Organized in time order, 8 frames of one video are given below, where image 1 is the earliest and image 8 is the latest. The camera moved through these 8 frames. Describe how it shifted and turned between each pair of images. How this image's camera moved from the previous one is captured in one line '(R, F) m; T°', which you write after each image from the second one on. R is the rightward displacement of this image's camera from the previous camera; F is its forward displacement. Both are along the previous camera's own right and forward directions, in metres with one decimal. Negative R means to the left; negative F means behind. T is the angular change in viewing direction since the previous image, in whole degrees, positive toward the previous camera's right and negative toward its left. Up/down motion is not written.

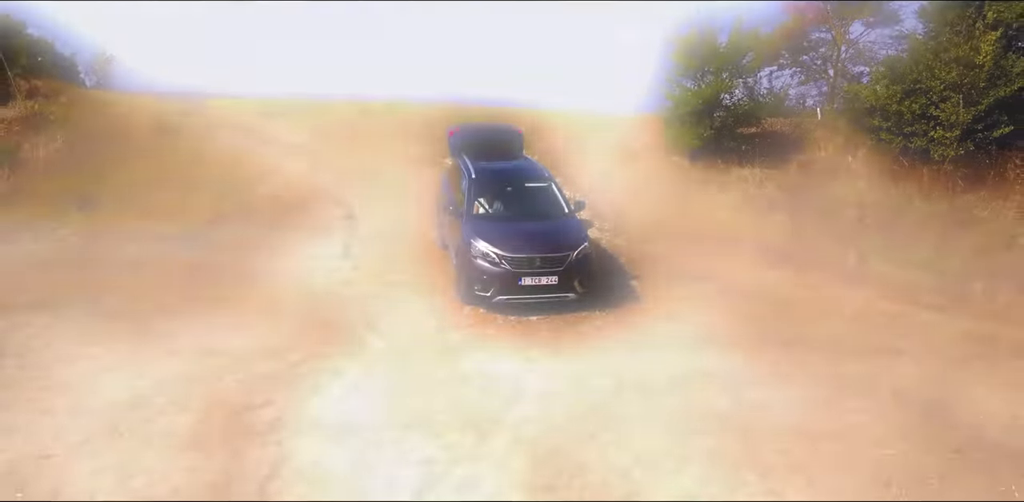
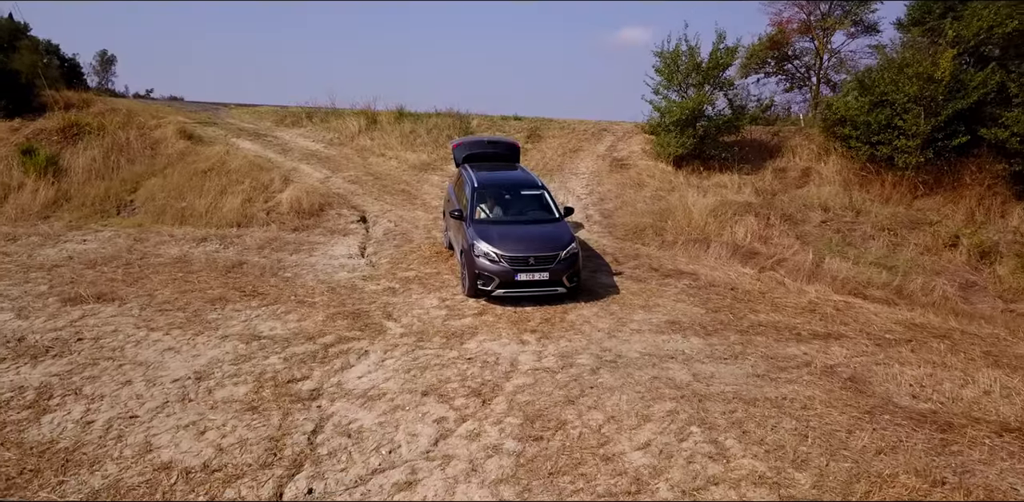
(0.0, -1.1) m; 0°
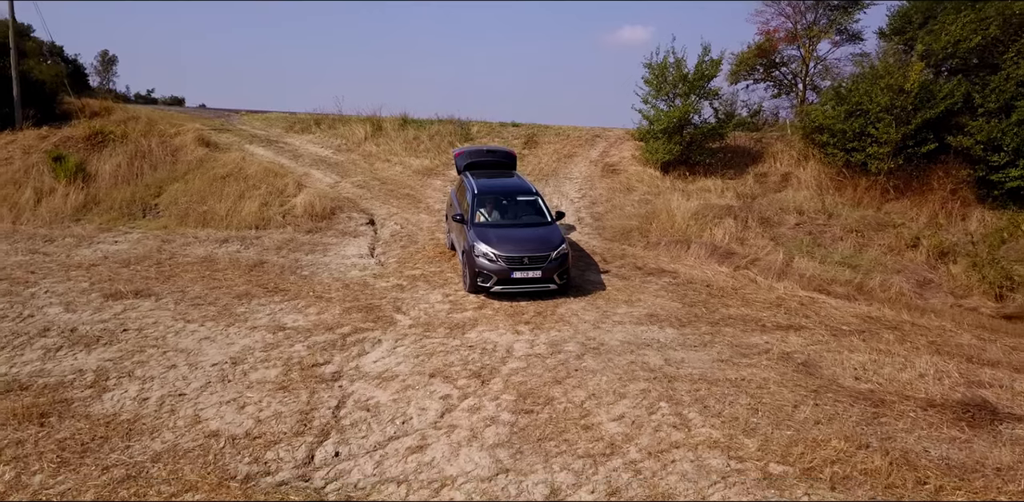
(0.0, -0.9) m; 0°
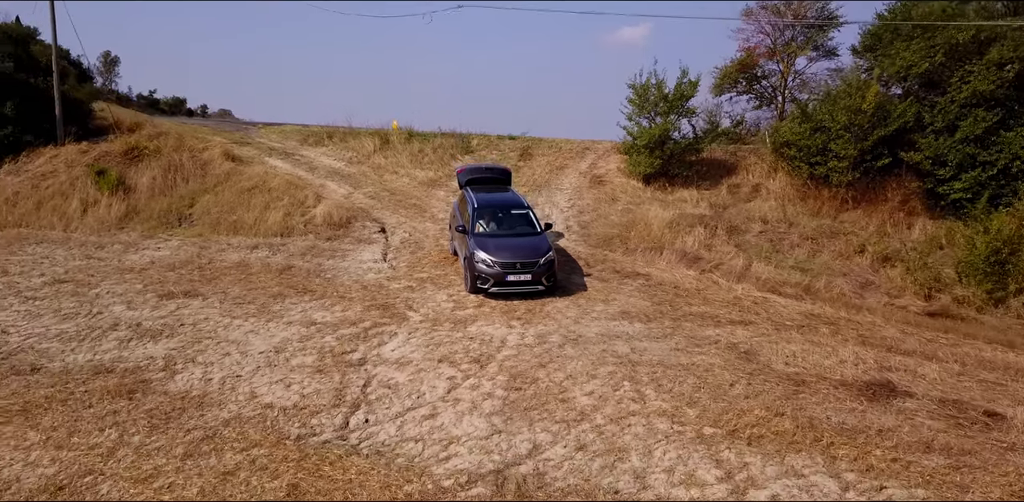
(+0.1, -1.6) m; 0°
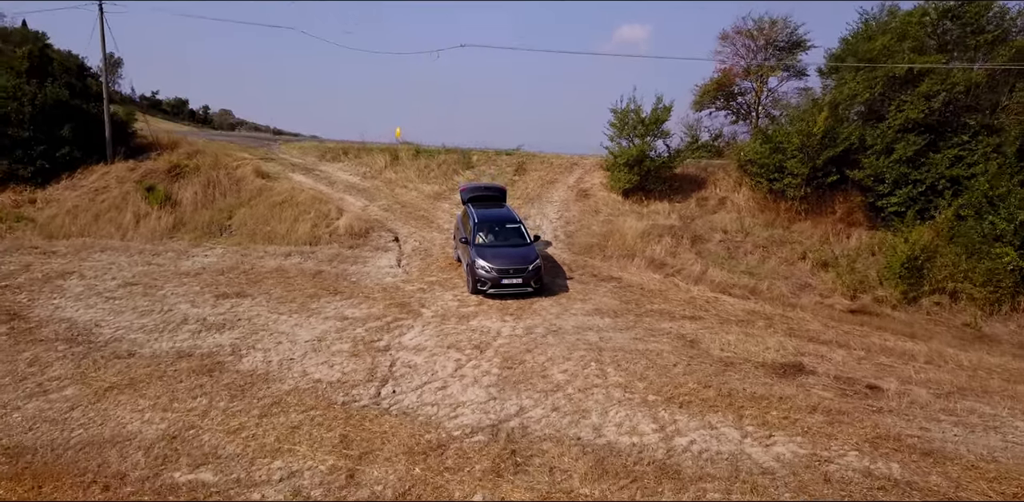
(+0.1, -2.3) m; 0°
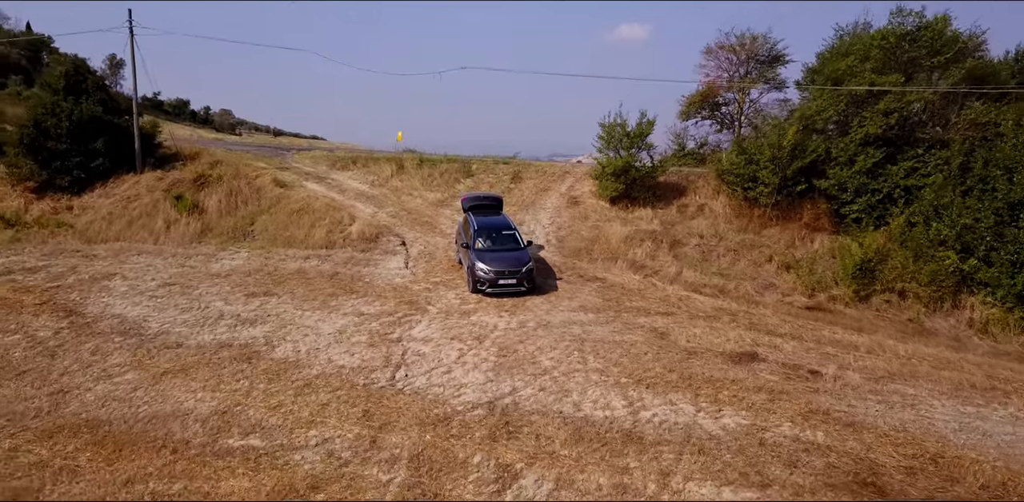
(+0.1, -1.7) m; 0°
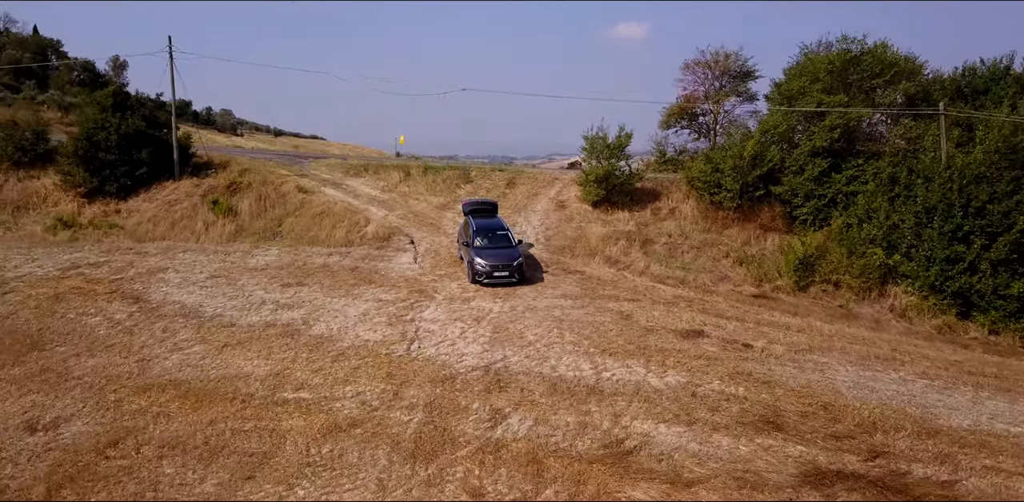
(+0.2, -2.8) m; 0°
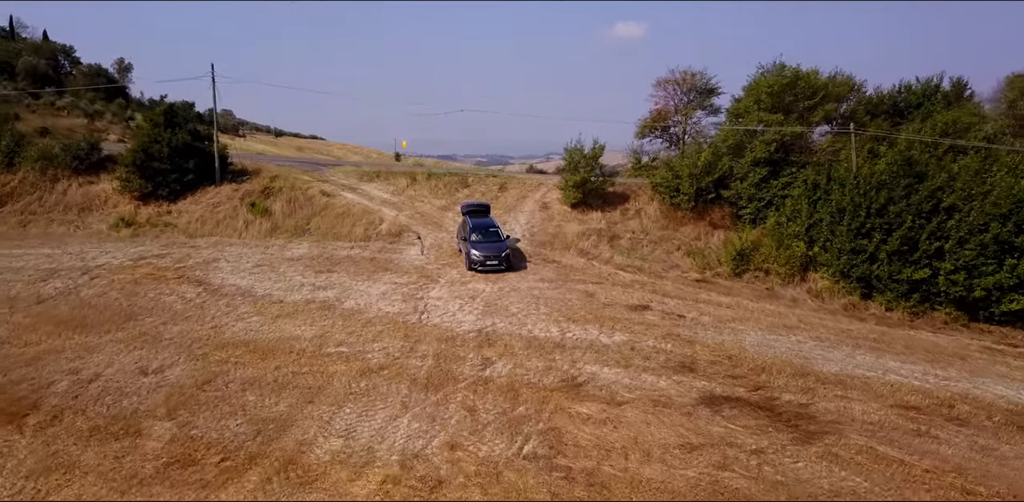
(+0.3, -4.2) m; 0°
